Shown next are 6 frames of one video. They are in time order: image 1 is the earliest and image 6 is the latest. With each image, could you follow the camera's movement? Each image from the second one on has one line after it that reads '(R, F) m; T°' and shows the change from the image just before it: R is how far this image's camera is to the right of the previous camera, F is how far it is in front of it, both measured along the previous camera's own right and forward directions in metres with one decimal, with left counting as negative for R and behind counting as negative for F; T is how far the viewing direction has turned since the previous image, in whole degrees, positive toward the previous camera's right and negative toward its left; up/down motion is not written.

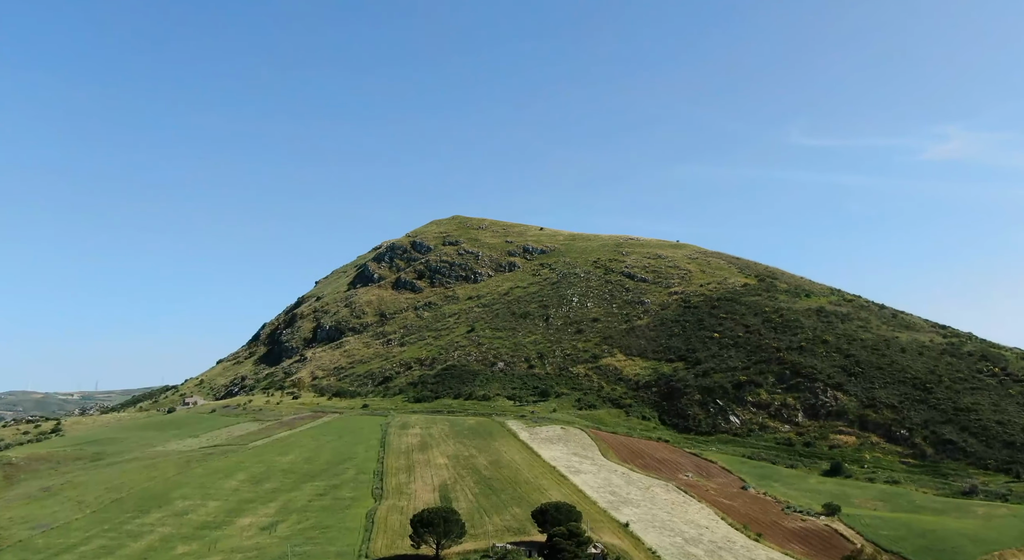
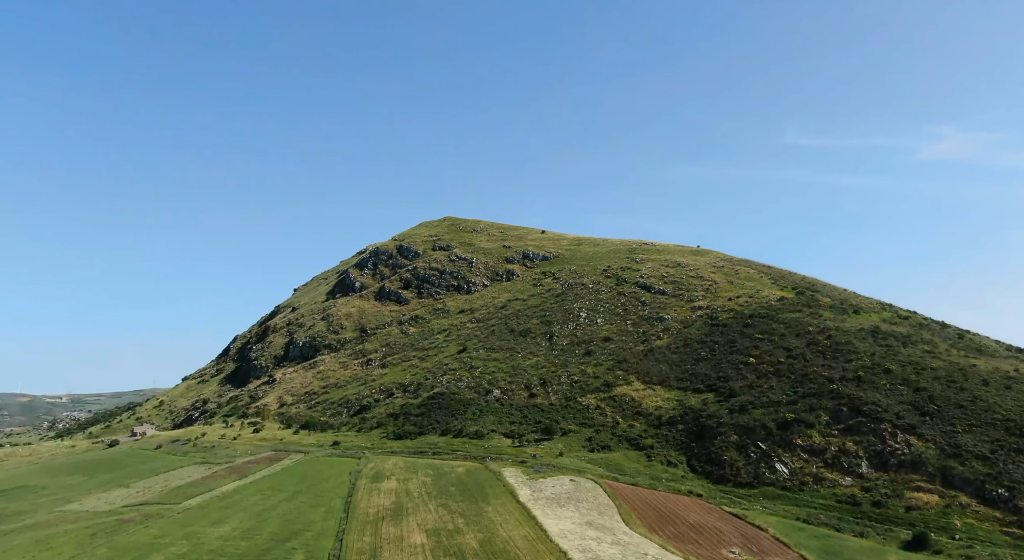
(0.0, +16.8) m; 0°
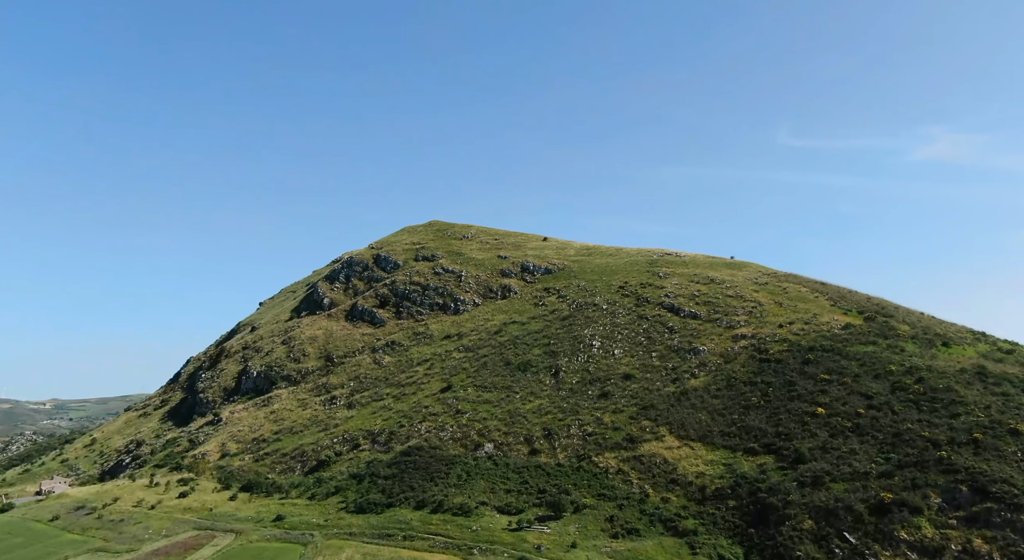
(0.0, +21.0) m; 0°
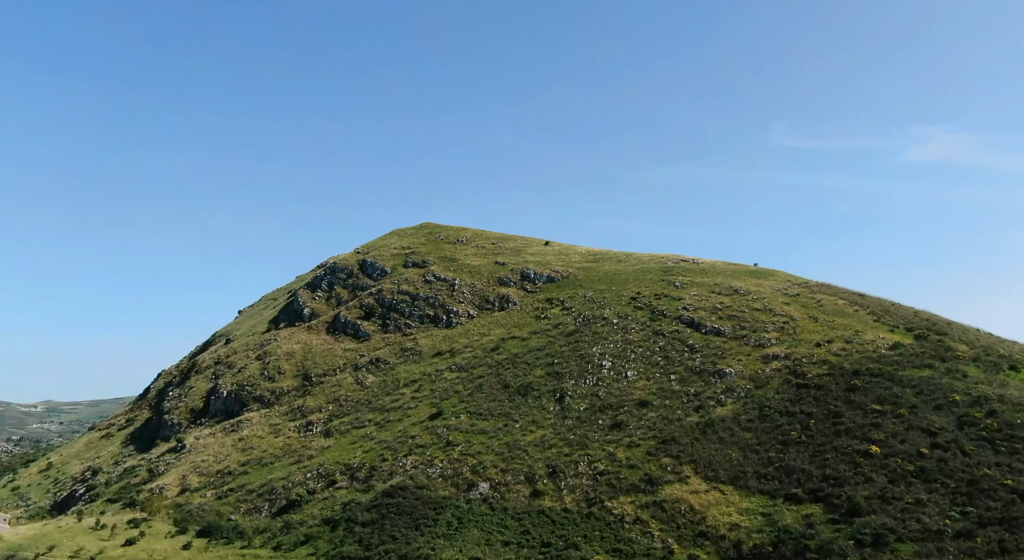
(-0.1, +10.6) m; 0°
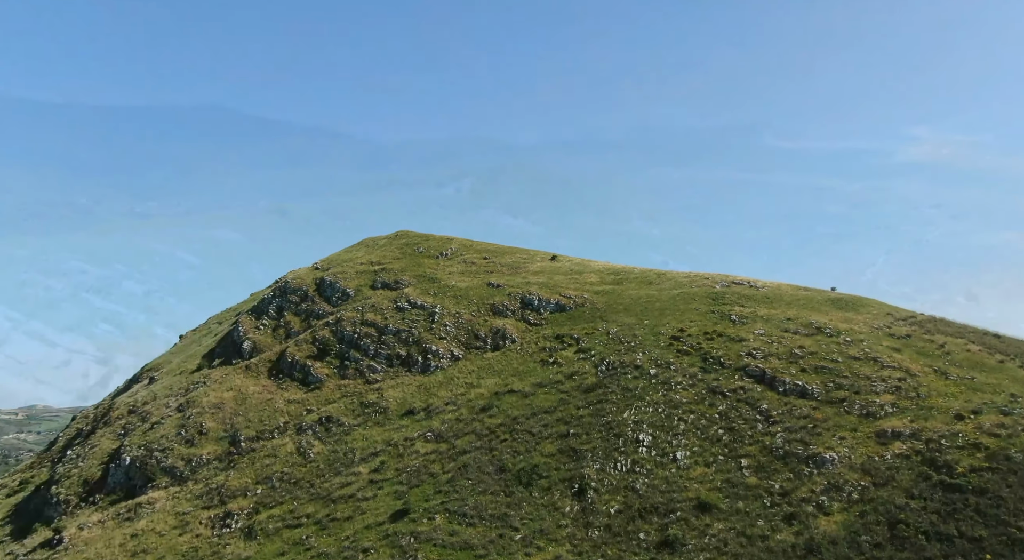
(-0.1, +23.4) m; 0°
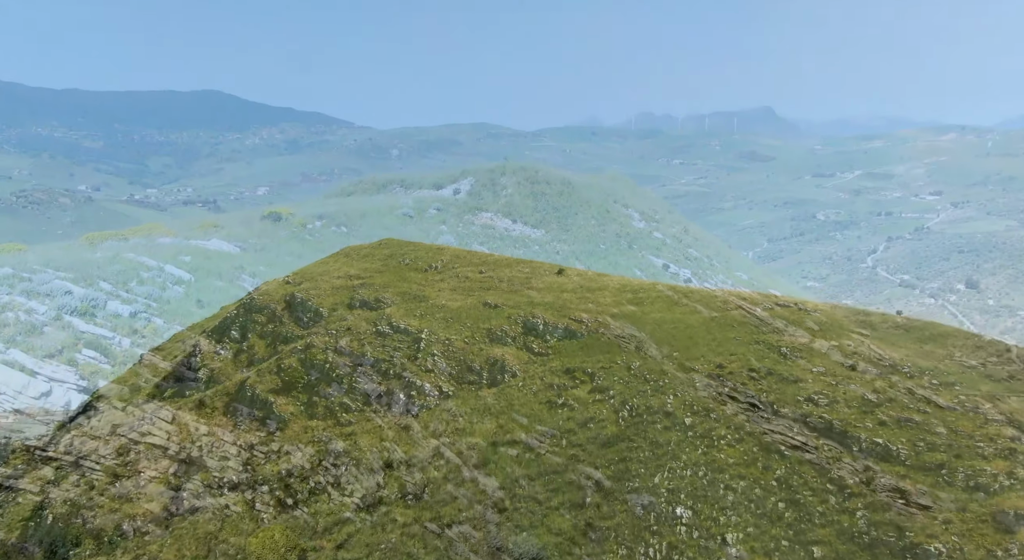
(-0.1, +12.1) m; 0°
